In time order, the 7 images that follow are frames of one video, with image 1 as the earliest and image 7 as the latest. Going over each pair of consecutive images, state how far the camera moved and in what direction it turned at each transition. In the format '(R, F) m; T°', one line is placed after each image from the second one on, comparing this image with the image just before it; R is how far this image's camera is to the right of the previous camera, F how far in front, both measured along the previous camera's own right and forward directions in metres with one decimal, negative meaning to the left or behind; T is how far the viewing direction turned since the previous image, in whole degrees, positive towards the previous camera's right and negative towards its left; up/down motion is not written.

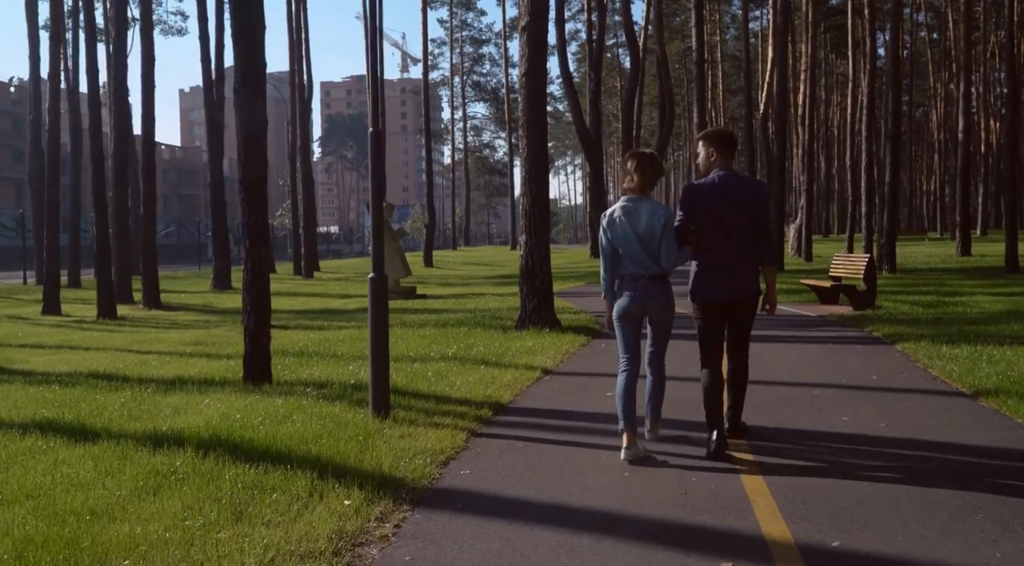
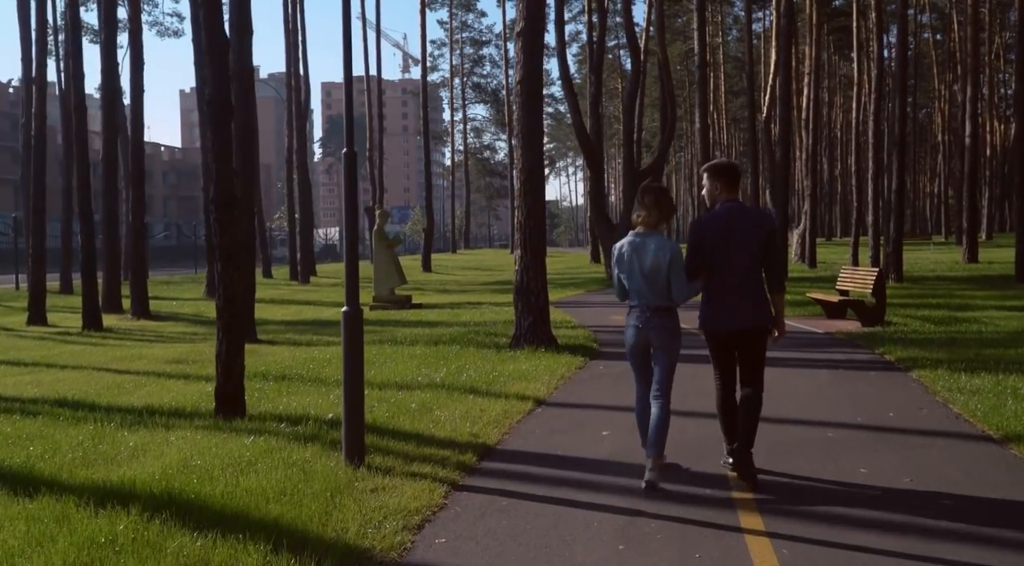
(+0.1, +0.6) m; 0°
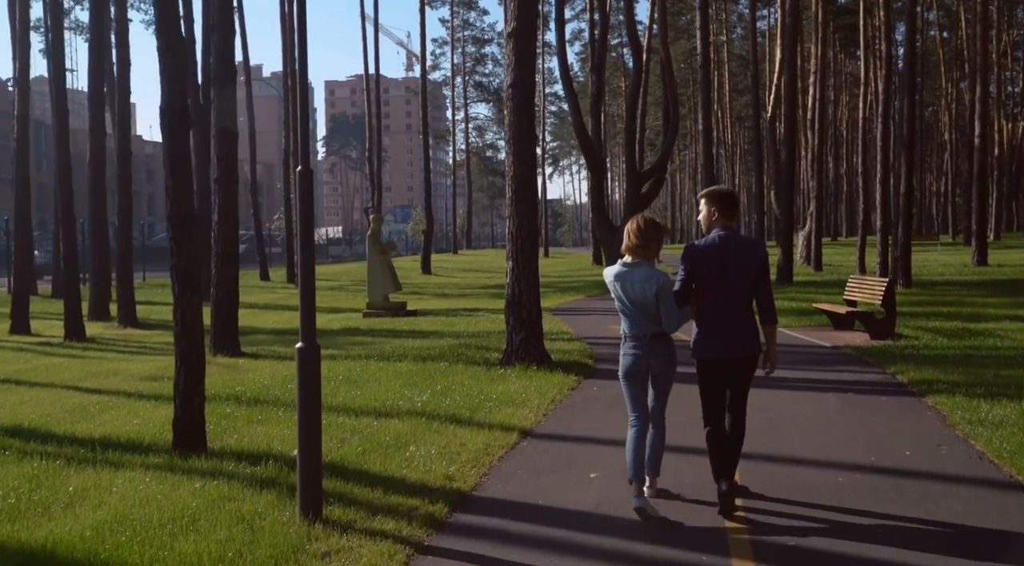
(+0.2, +0.7) m; 0°
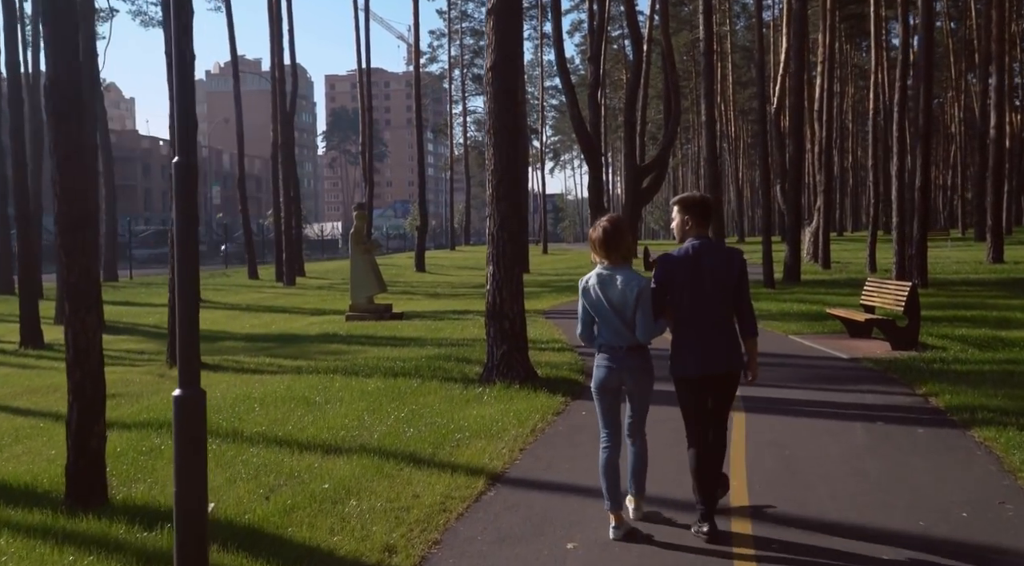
(+0.3, +1.5) m; 0°
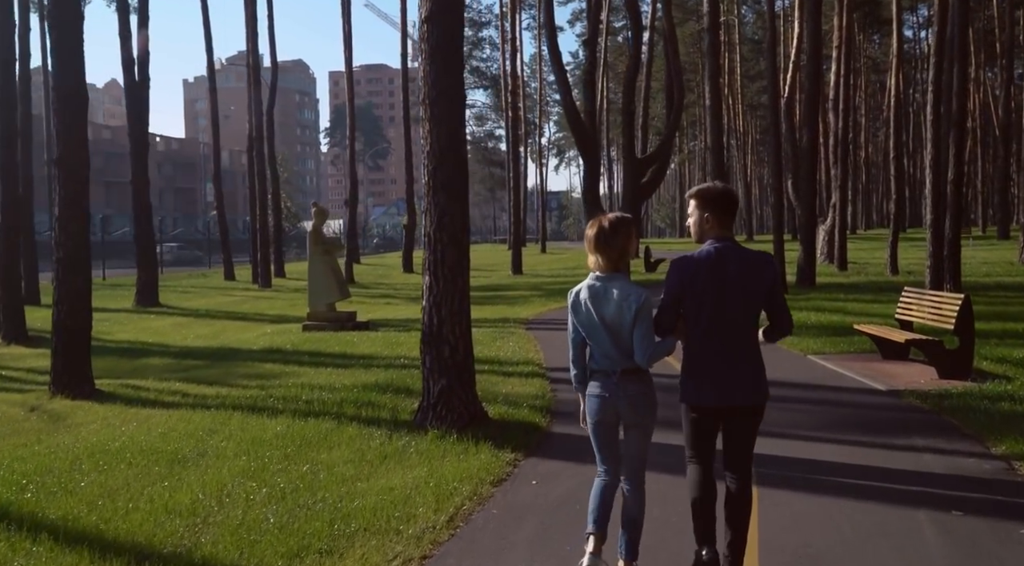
(+0.6, +2.8) m; 0°
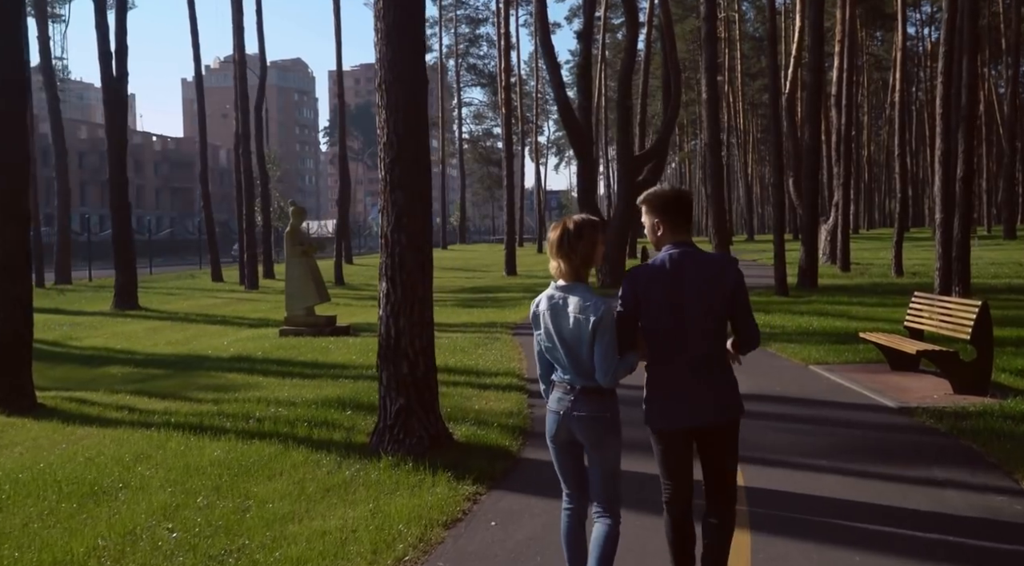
(+0.3, +1.0) m; 0°
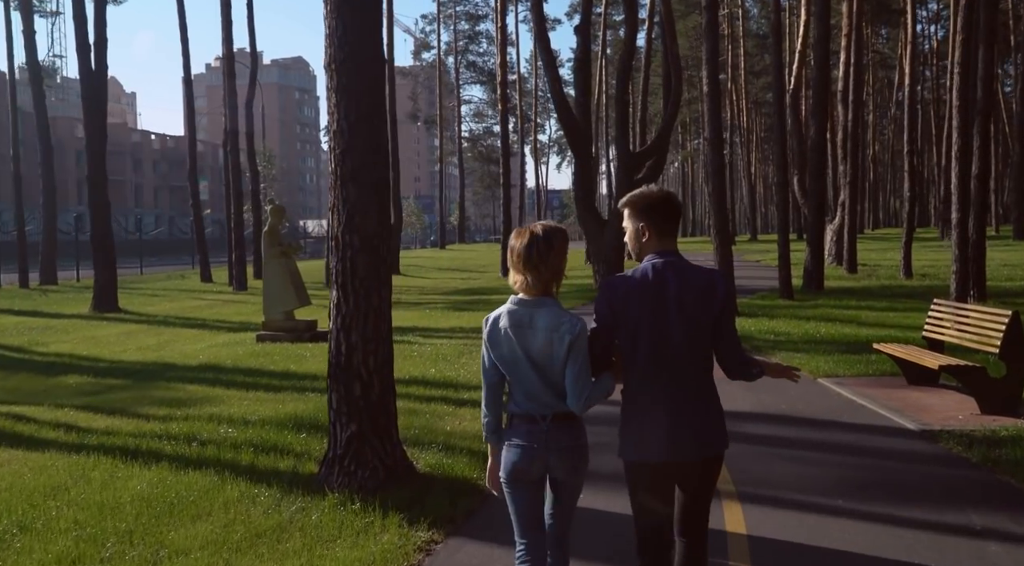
(+0.2, +1.1) m; 0°
